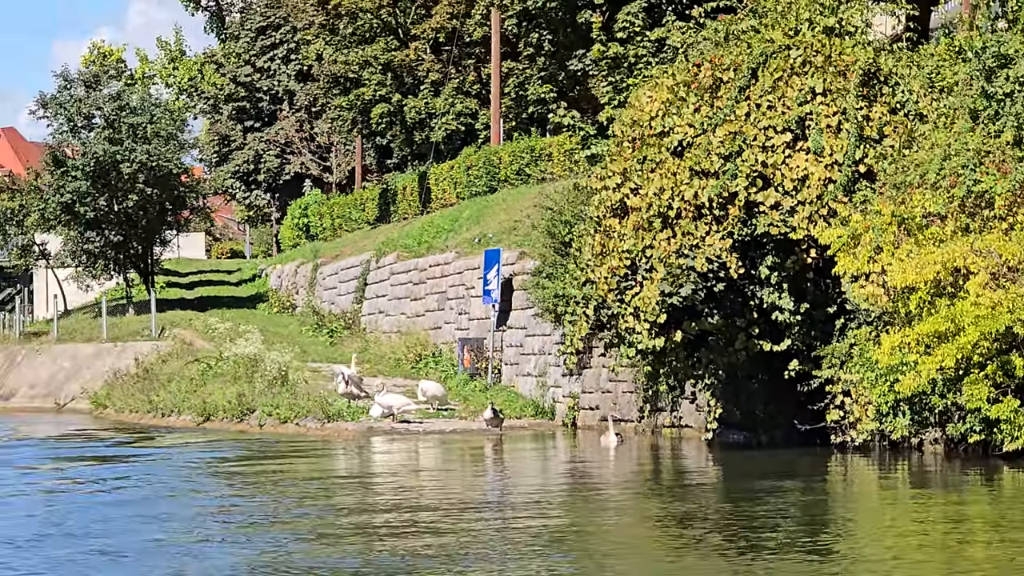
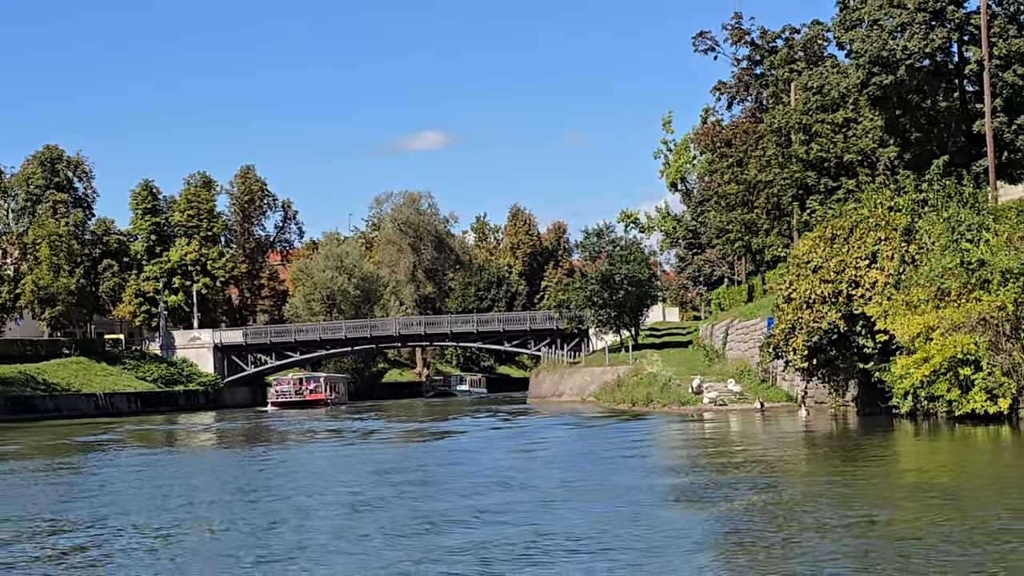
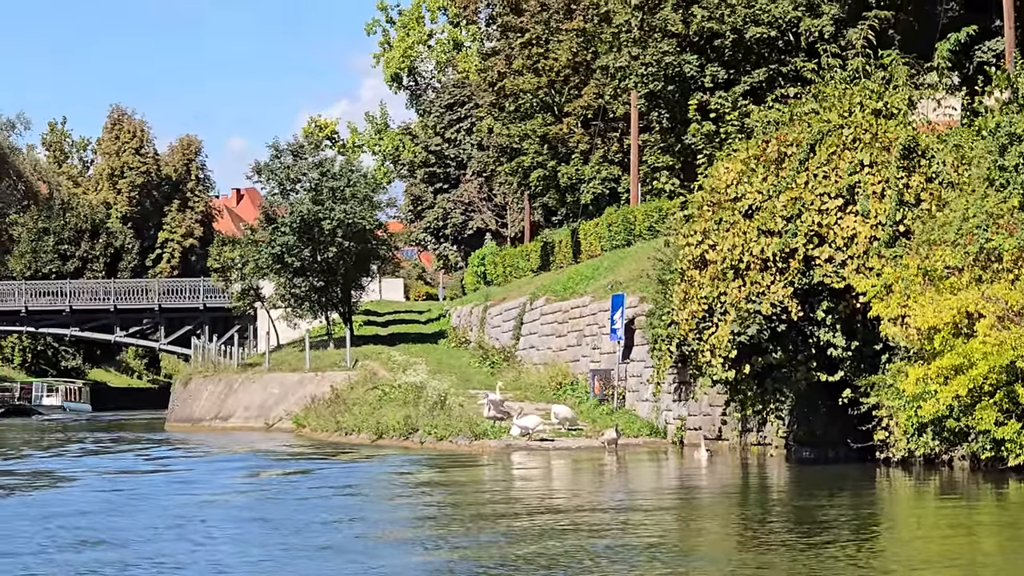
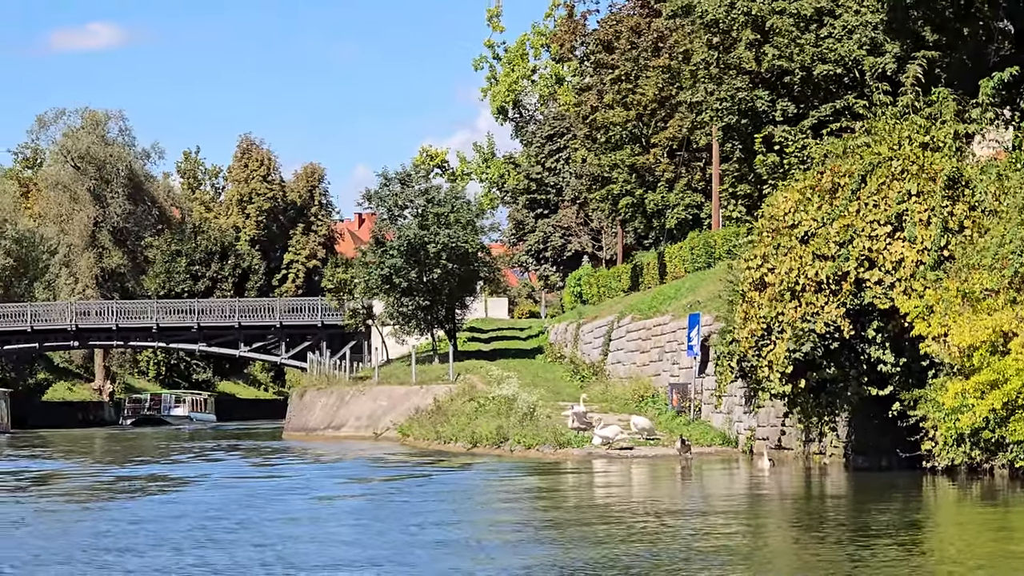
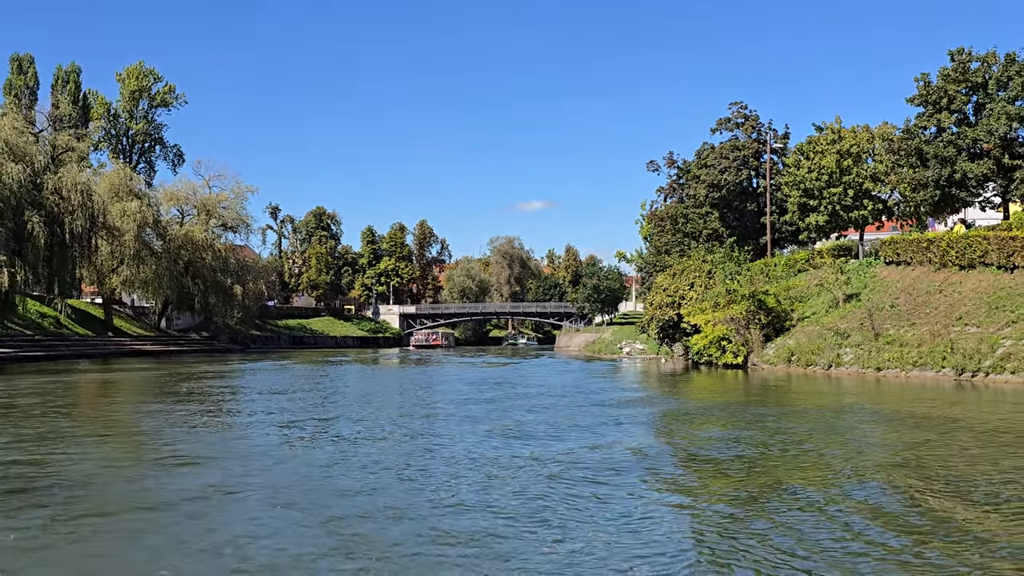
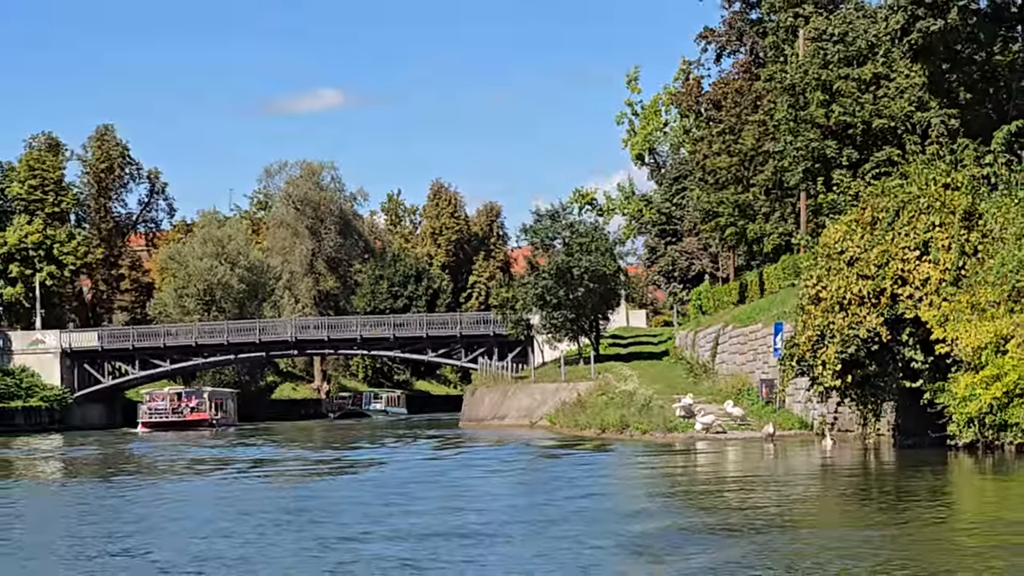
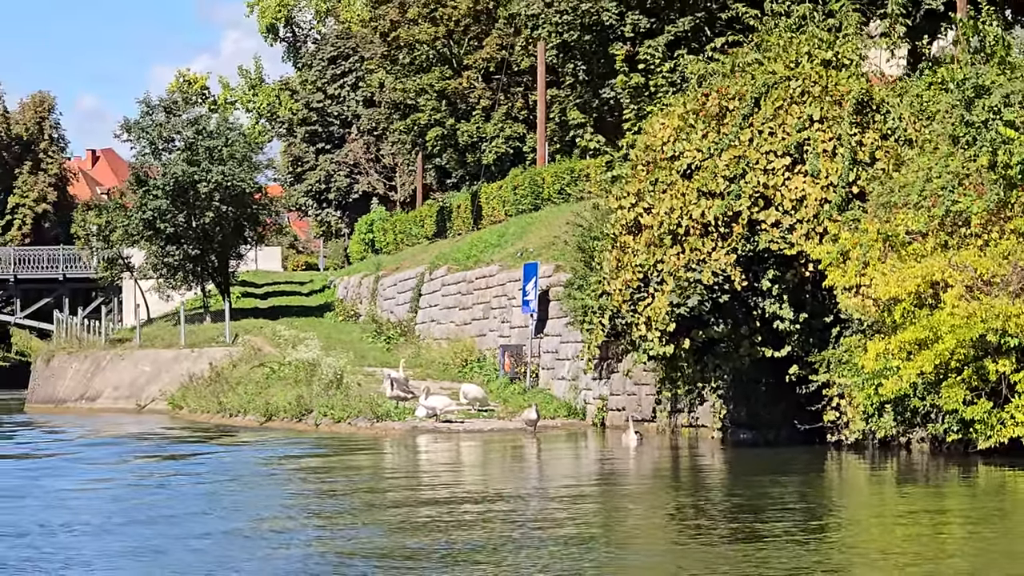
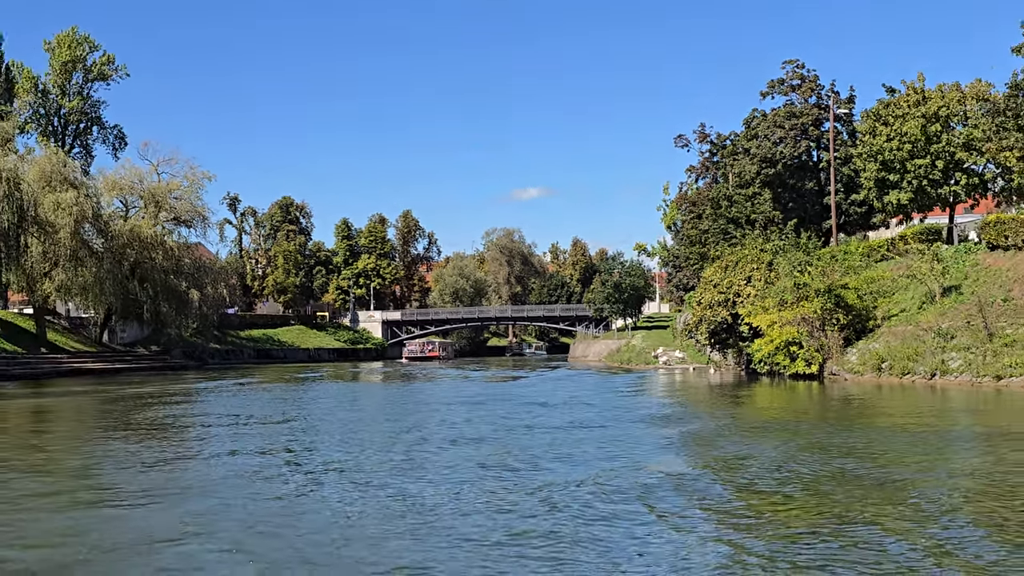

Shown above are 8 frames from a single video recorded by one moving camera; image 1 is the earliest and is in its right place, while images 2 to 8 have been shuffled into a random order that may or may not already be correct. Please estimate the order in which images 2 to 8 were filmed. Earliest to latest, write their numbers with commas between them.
7, 3, 4, 6, 2, 8, 5
